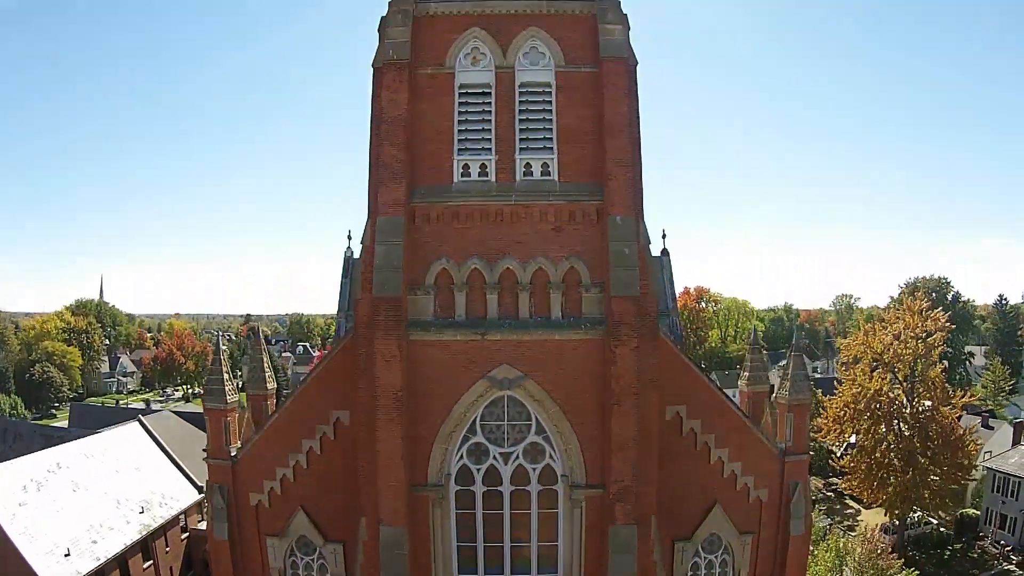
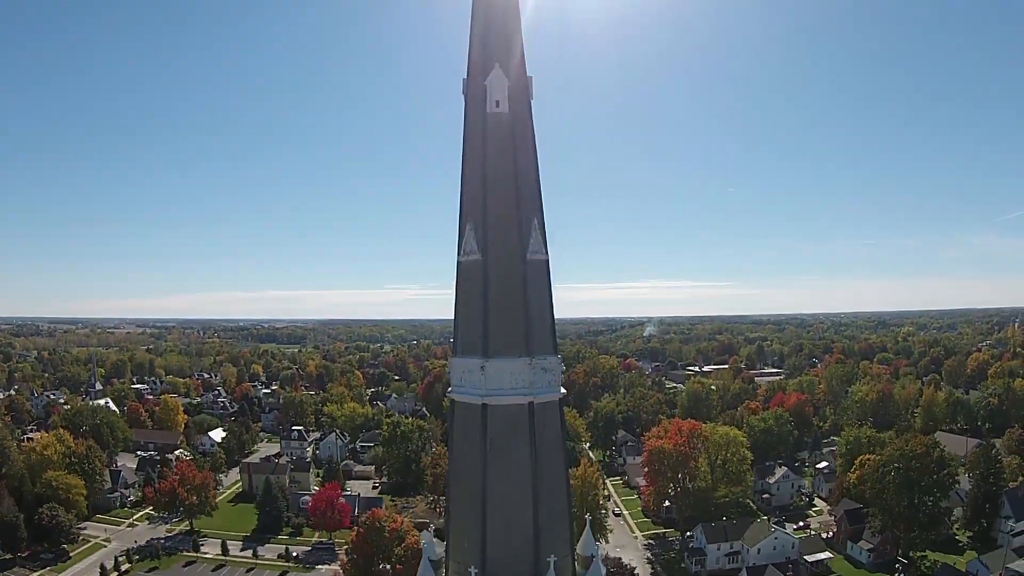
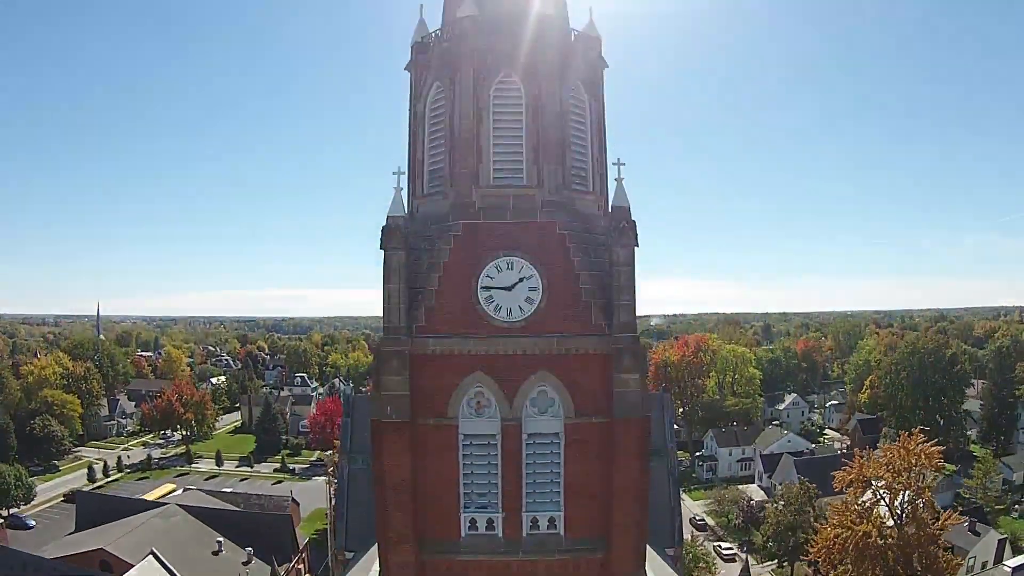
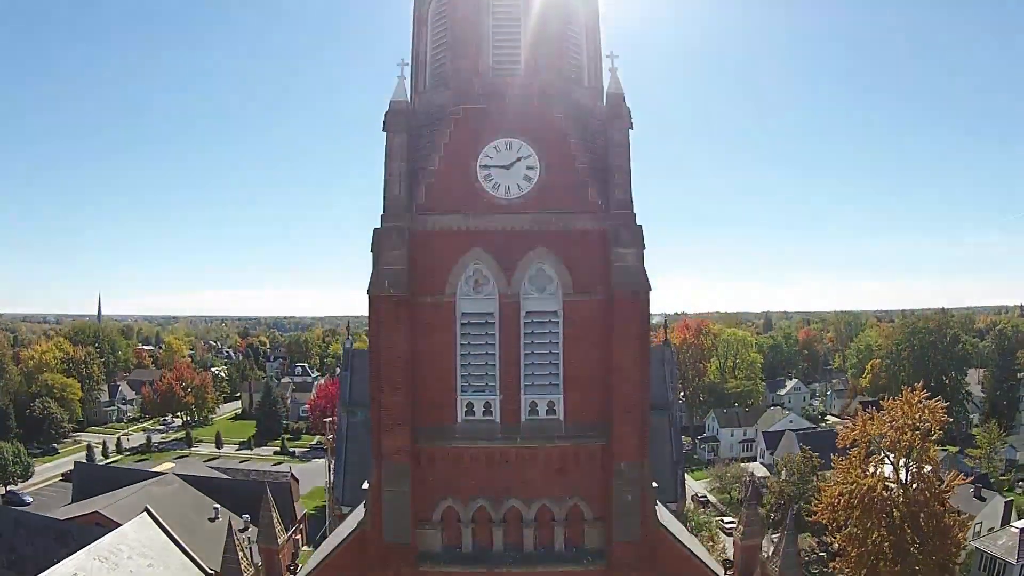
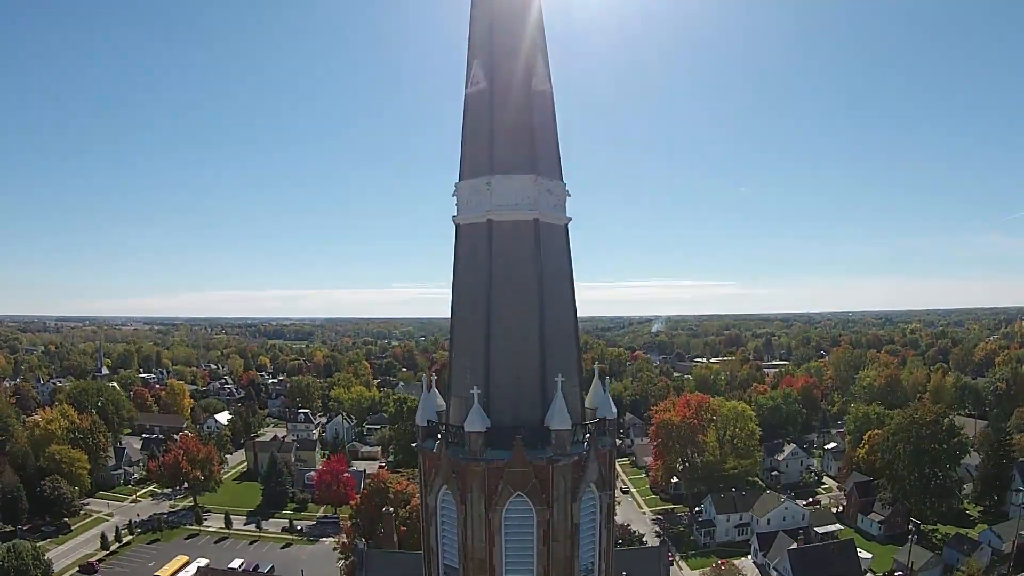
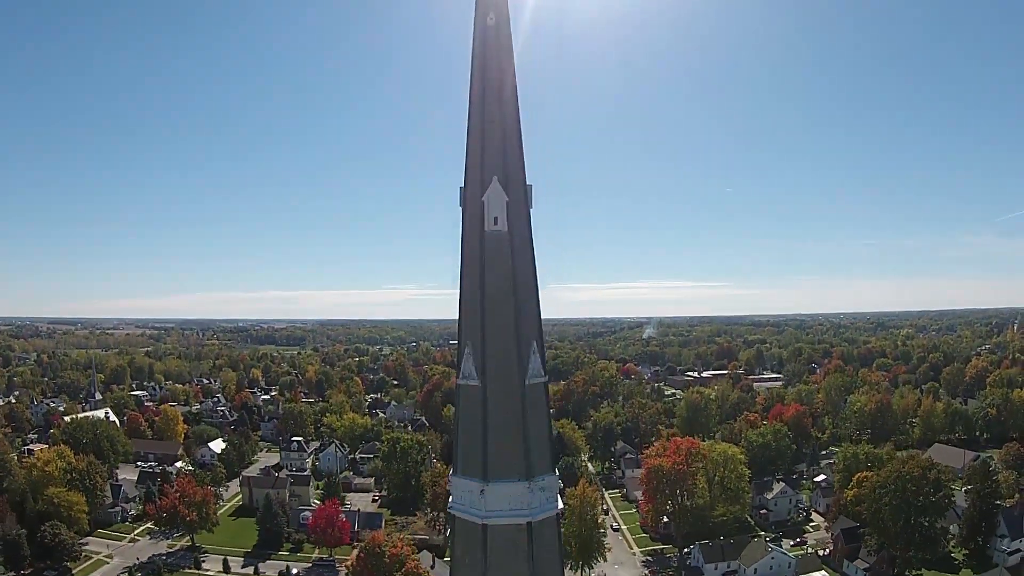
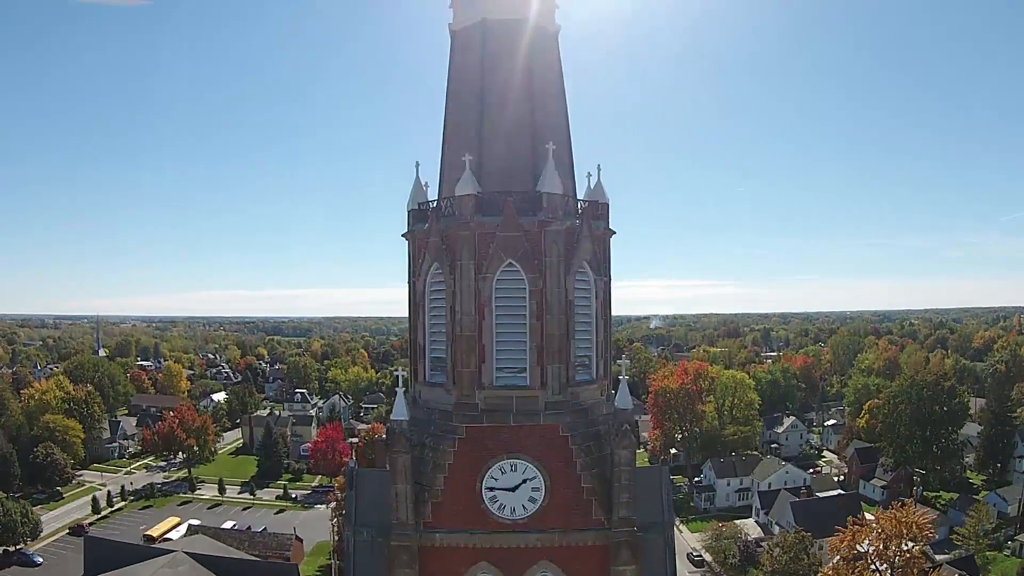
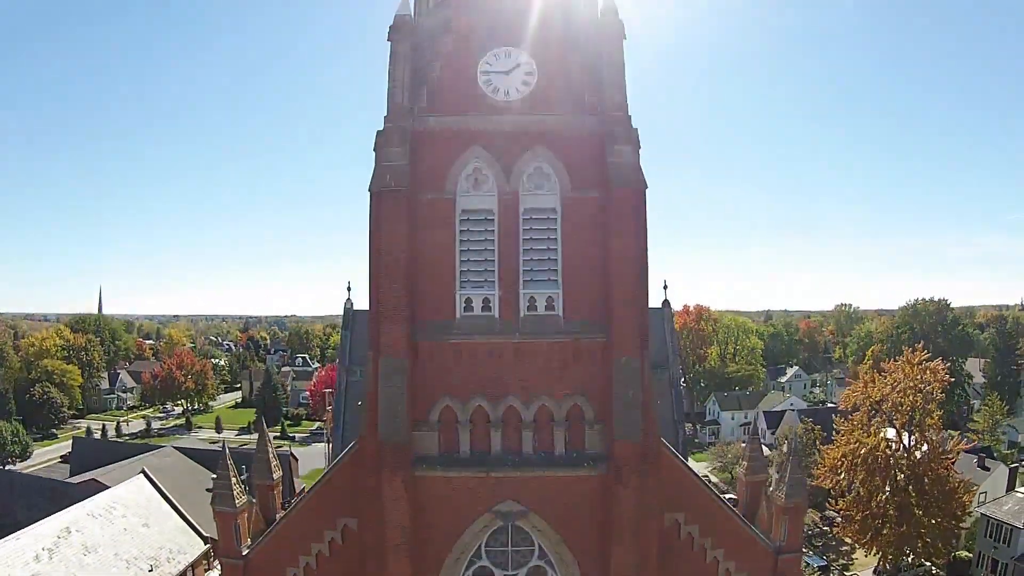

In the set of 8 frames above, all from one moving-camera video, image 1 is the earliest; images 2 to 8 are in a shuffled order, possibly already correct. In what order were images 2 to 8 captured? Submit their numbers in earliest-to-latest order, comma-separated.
8, 4, 3, 7, 5, 2, 6
